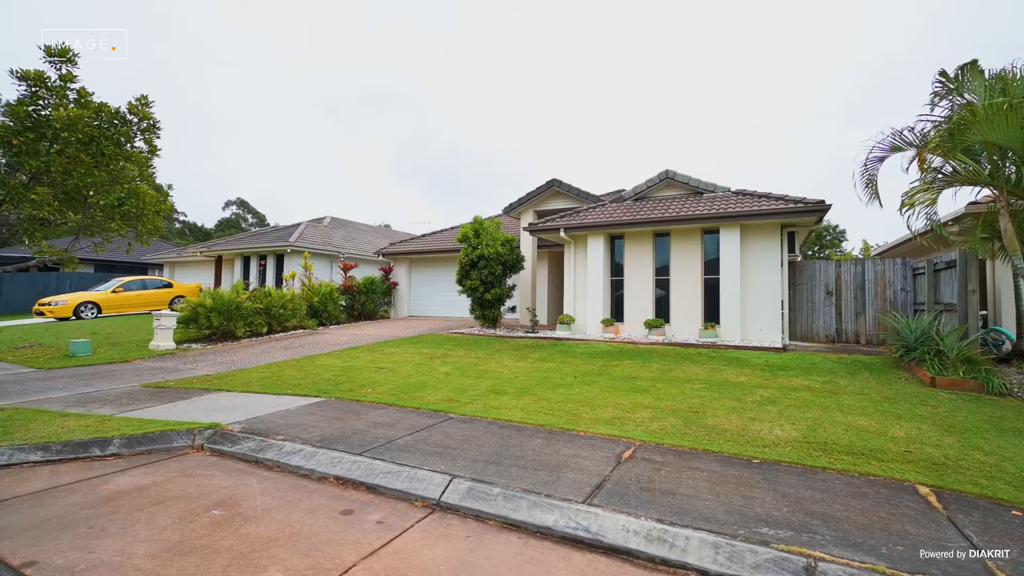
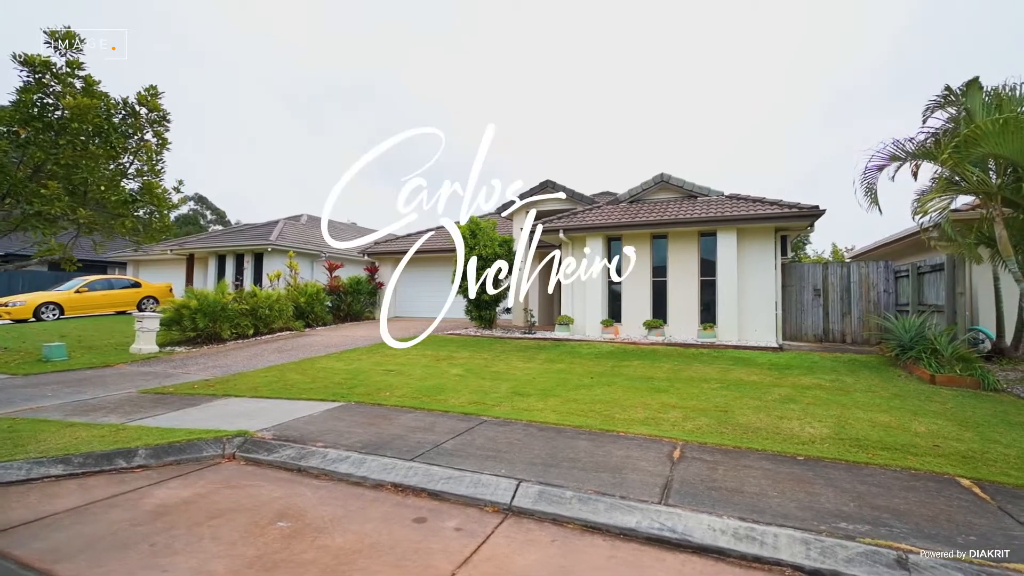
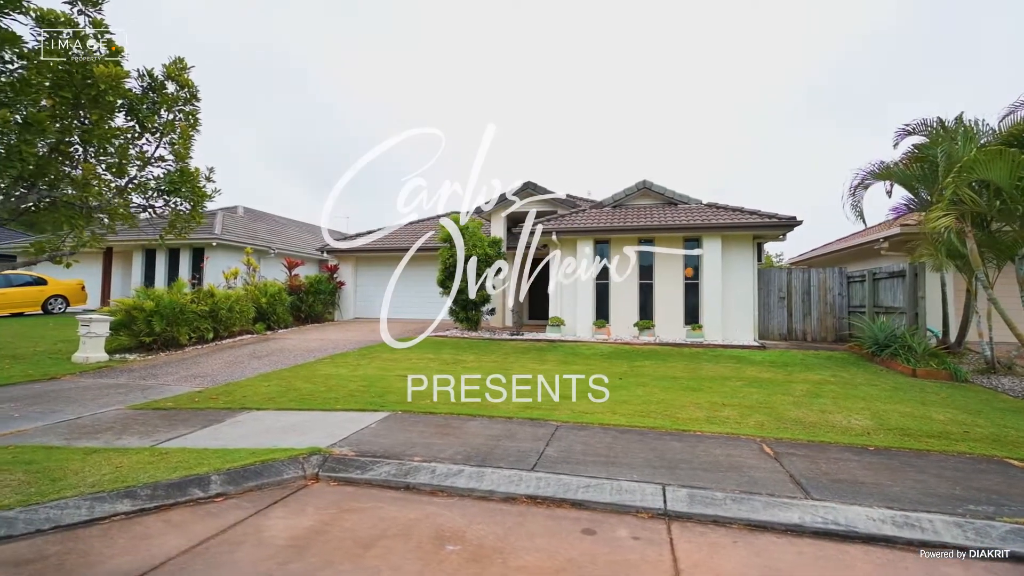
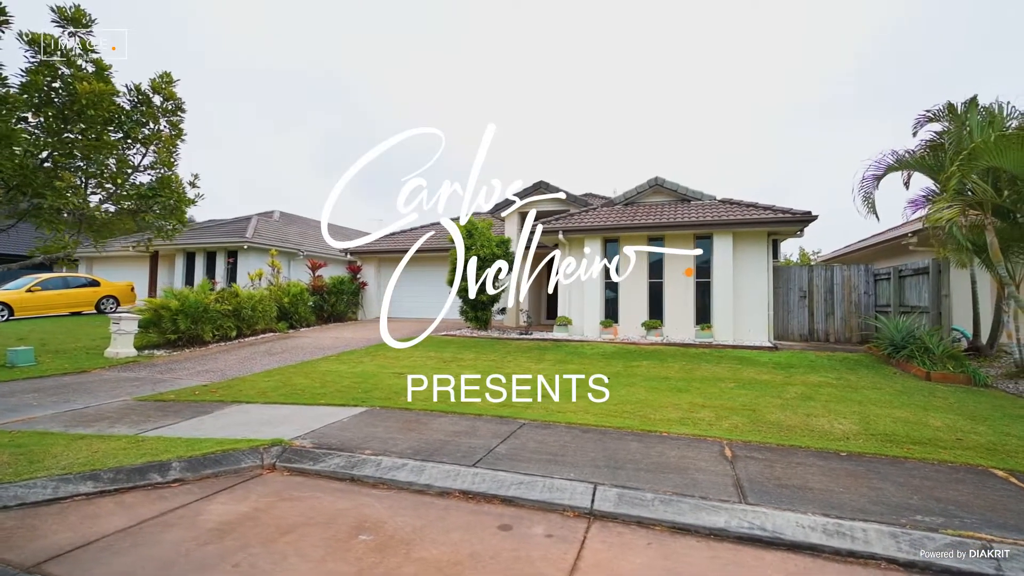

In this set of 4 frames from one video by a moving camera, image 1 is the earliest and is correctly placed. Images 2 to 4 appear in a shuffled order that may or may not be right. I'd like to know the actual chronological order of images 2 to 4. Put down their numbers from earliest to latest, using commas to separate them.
2, 4, 3
